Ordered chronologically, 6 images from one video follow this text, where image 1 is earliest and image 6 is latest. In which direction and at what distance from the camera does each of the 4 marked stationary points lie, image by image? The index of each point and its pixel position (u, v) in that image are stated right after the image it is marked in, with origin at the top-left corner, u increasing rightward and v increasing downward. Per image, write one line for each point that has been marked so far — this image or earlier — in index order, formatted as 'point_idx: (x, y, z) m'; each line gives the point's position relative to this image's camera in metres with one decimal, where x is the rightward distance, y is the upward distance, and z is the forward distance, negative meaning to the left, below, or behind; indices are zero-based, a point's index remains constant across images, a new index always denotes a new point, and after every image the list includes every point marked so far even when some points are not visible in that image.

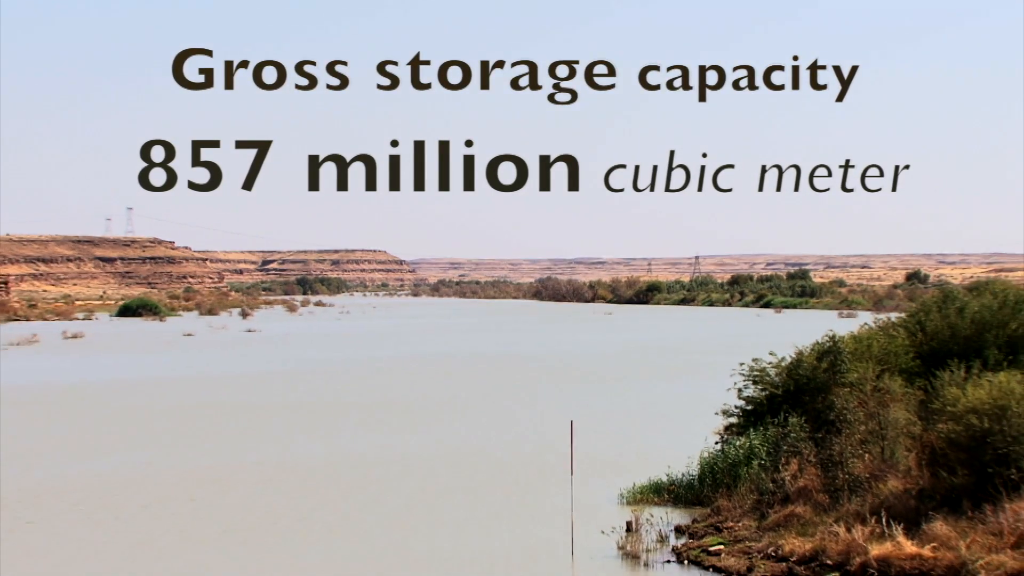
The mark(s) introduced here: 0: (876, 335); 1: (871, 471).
0: (+4.8, -0.6, +13.8) m
1: (+4.1, -2.1, +11.7) m
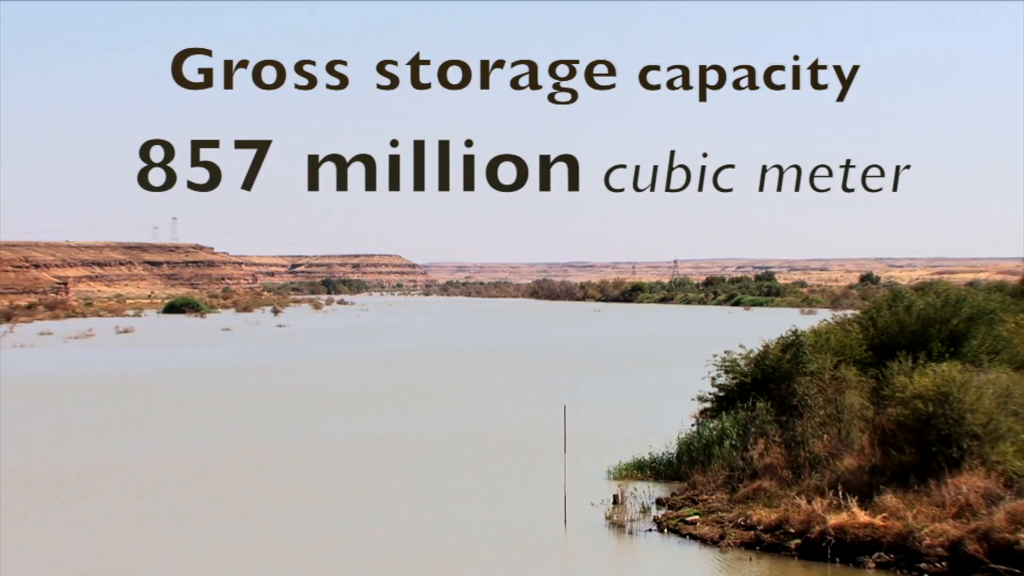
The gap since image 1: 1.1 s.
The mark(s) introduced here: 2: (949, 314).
0: (+4.8, -0.6, +15.3) m
1: (+4.1, -2.1, +13.2) m
2: (+5.9, -0.4, +13.9) m
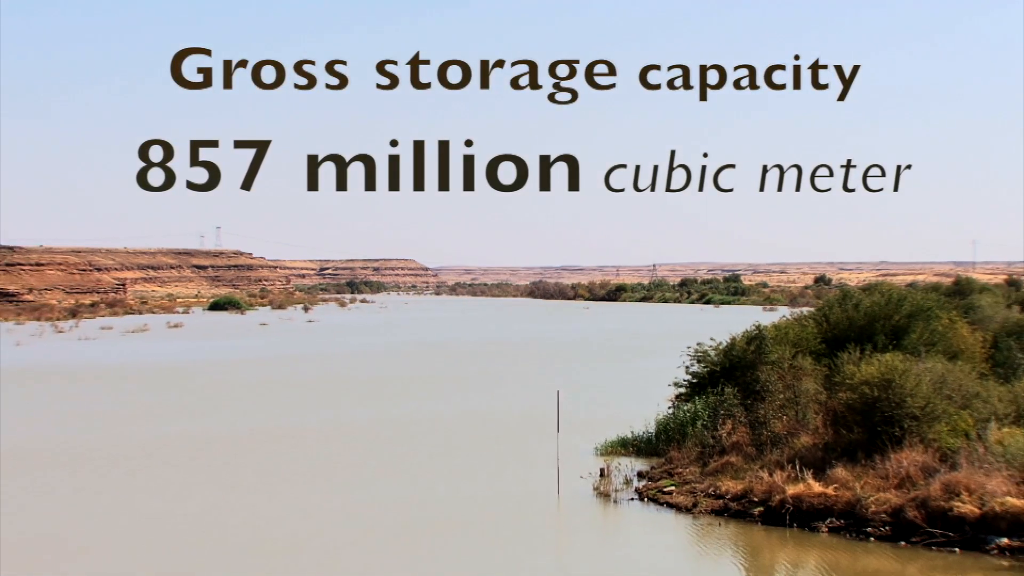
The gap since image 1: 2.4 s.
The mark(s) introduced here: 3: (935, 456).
0: (+4.8, -0.6, +17.3) m
1: (+4.1, -2.1, +15.1) m
2: (+5.9, -0.4, +15.8) m
3: (+5.7, -2.3, +13.7) m
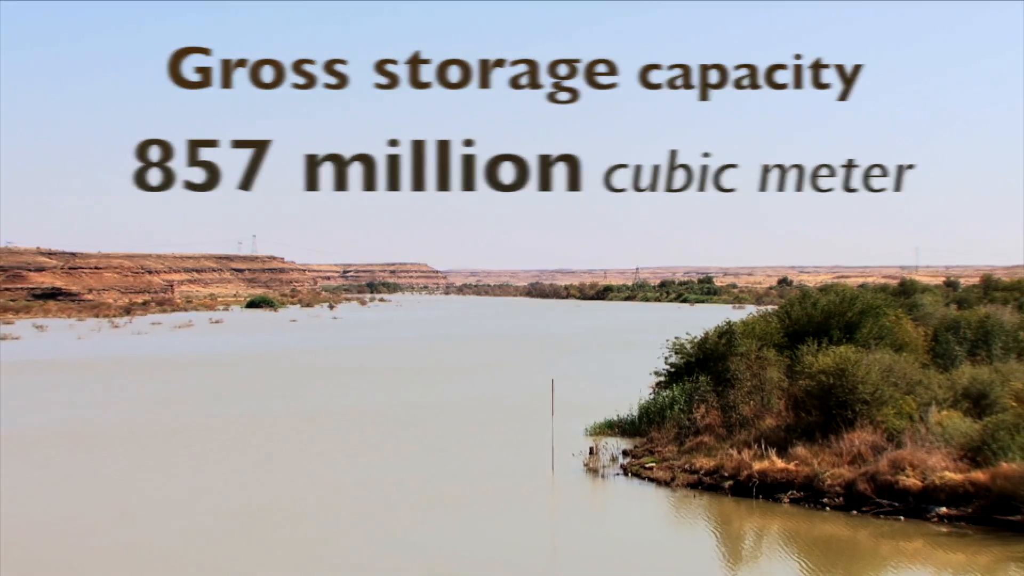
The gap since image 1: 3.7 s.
0: (+4.8, -0.6, +19.3) m
1: (+4.1, -2.1, +17.1) m
2: (+5.9, -0.4, +17.9) m
3: (+5.7, -2.3, +15.8) m
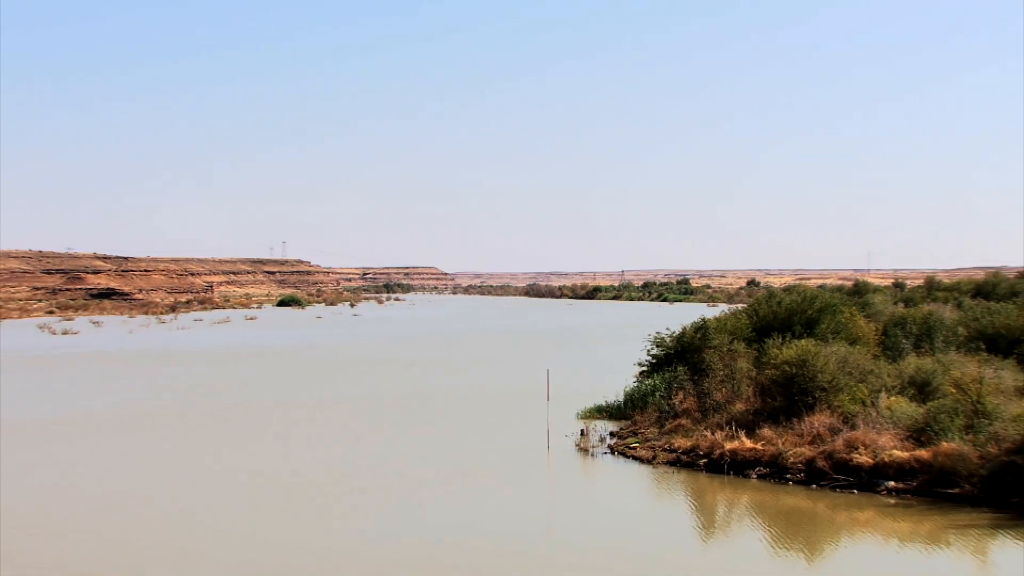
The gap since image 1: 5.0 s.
0: (+4.7, -0.6, +21.5) m
1: (+4.1, -2.1, +19.4) m
2: (+5.9, -0.4, +20.1) m
3: (+5.7, -2.3, +18.0) m
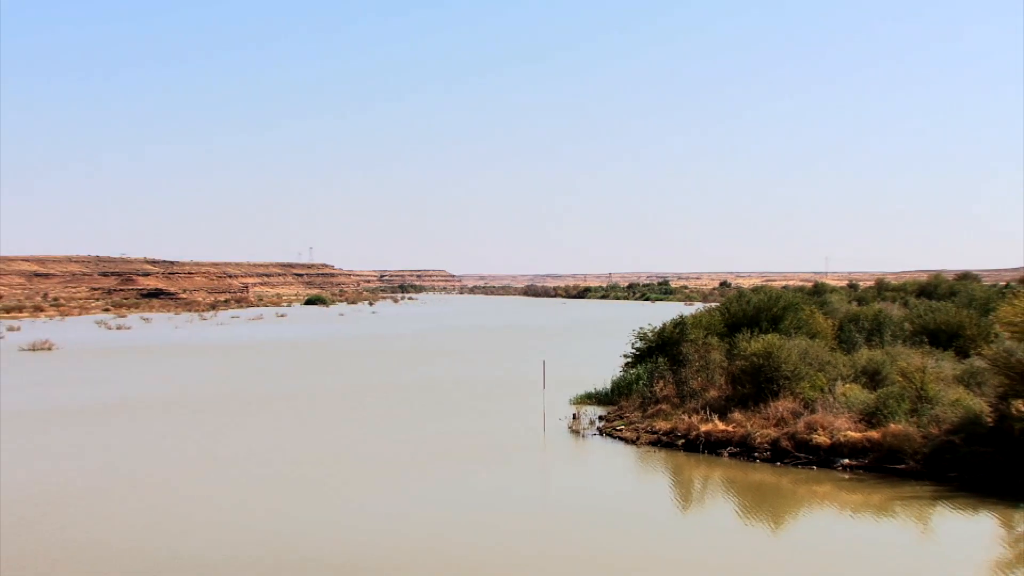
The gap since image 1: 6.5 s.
0: (+4.7, -0.7, +24.1) m
1: (+4.1, -2.1, +21.9) m
2: (+5.9, -0.4, +22.6) m
3: (+5.8, -2.3, +20.5) m
